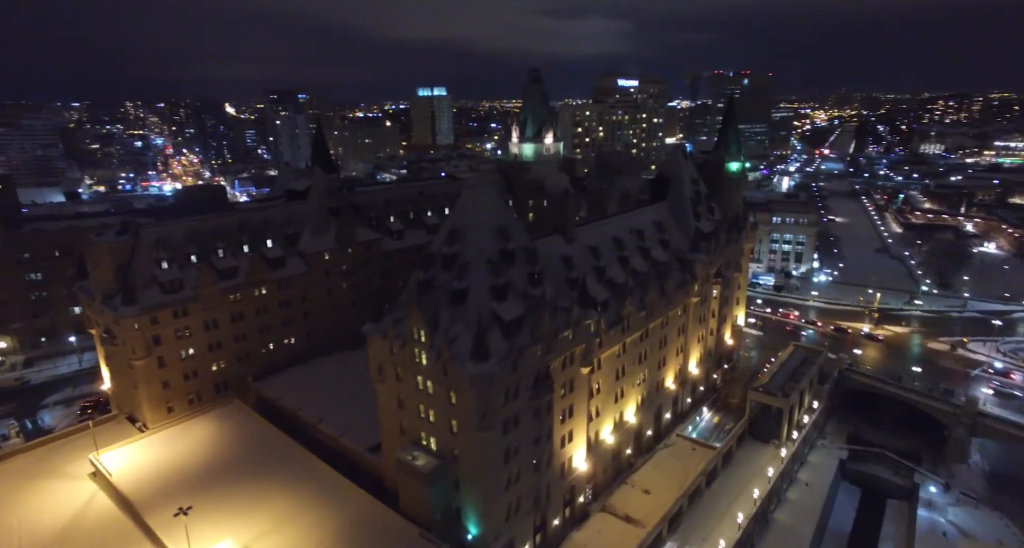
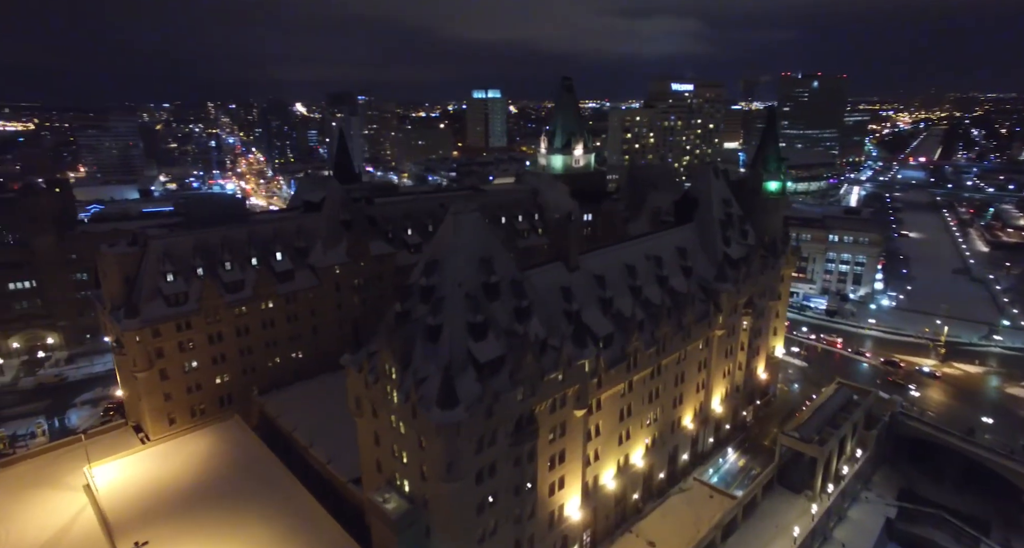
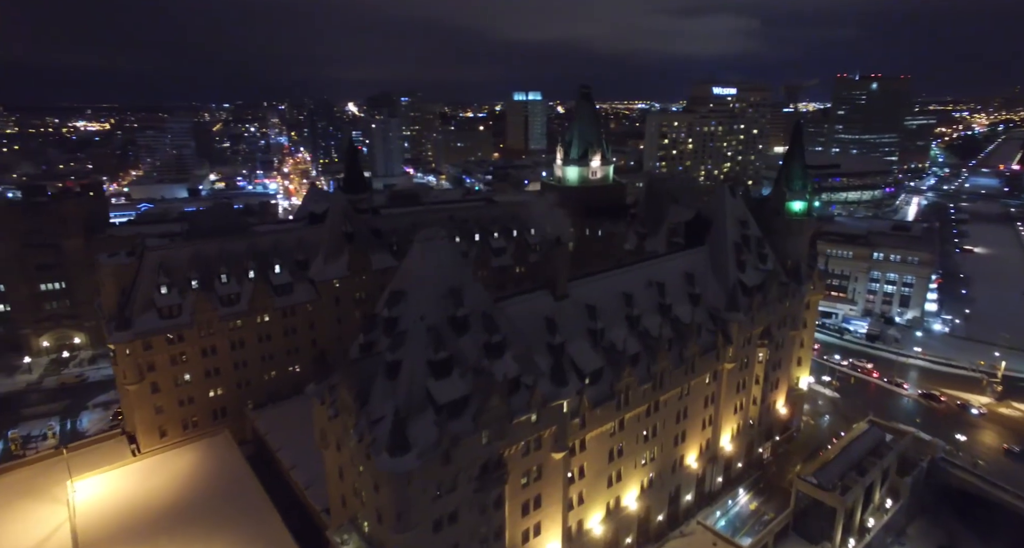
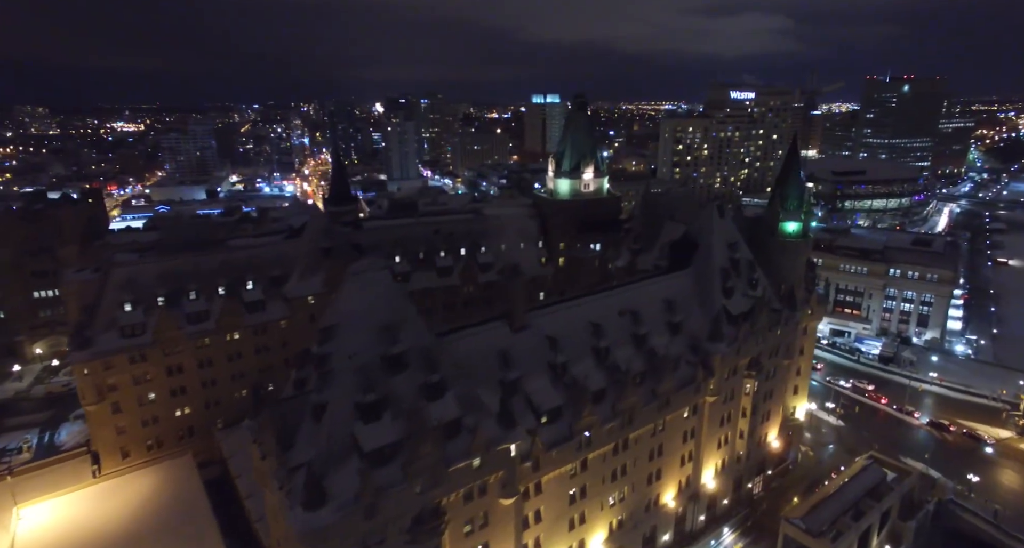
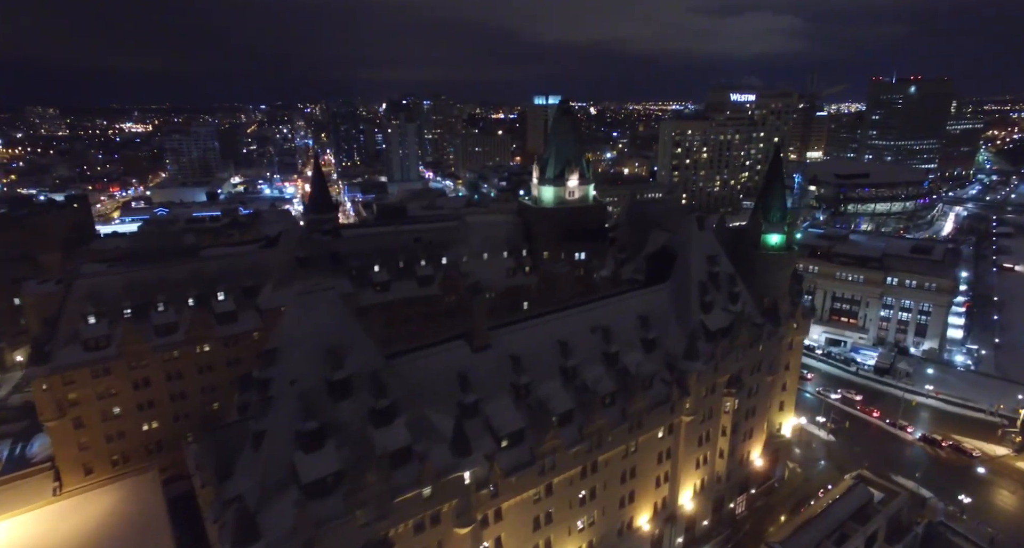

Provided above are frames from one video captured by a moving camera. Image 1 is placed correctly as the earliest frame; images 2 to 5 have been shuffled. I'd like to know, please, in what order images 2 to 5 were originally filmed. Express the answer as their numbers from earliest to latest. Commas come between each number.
2, 3, 4, 5
